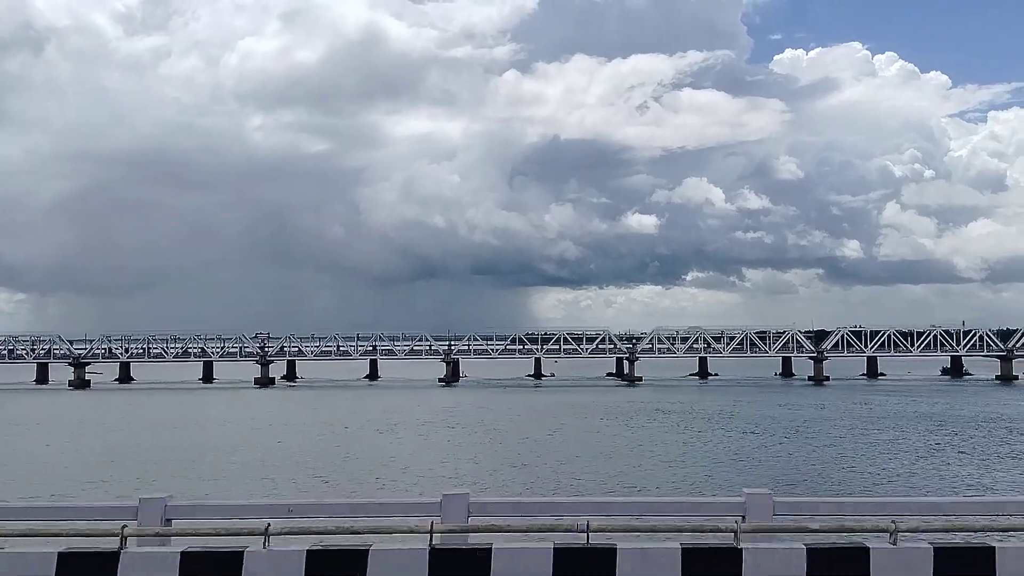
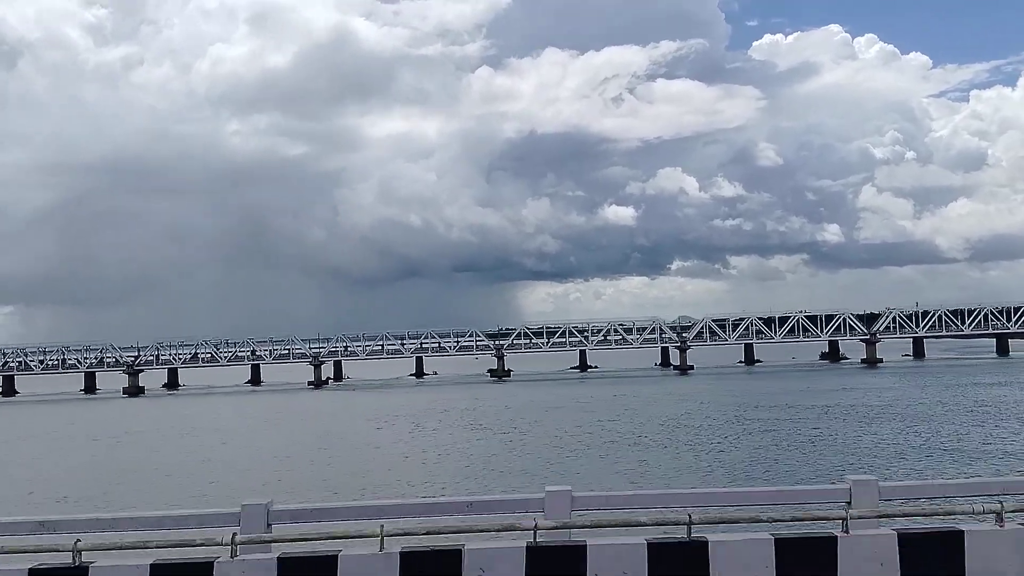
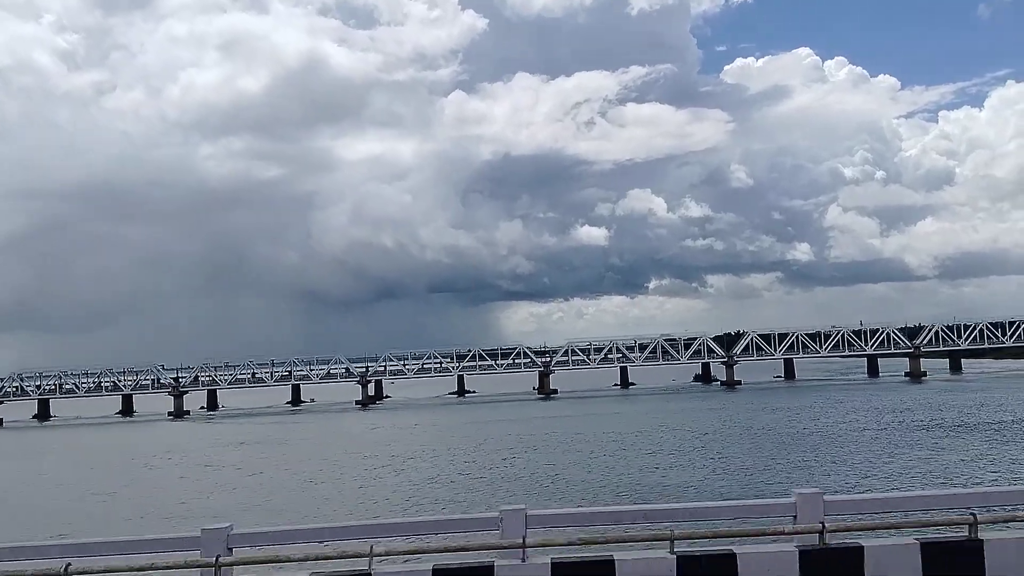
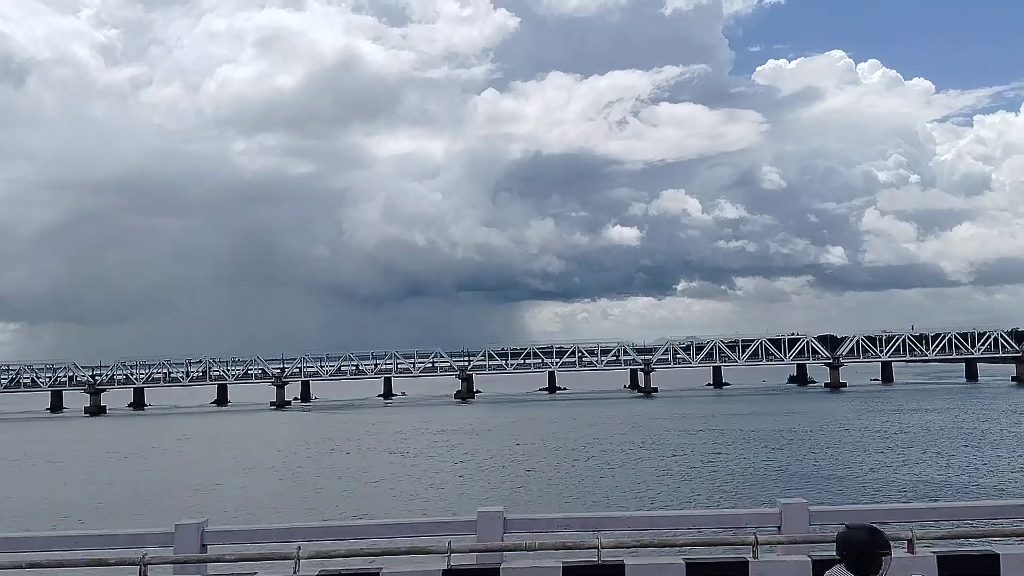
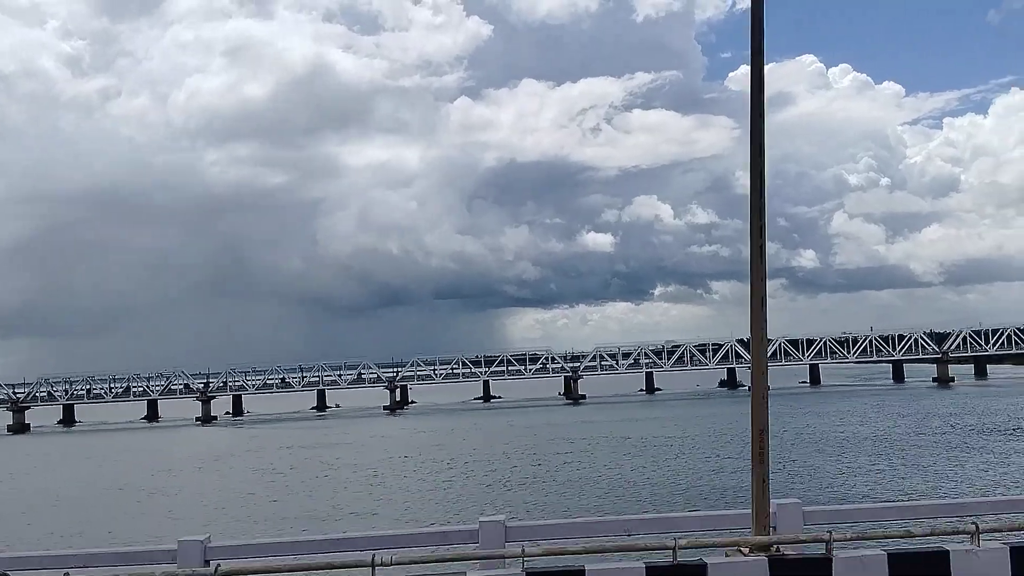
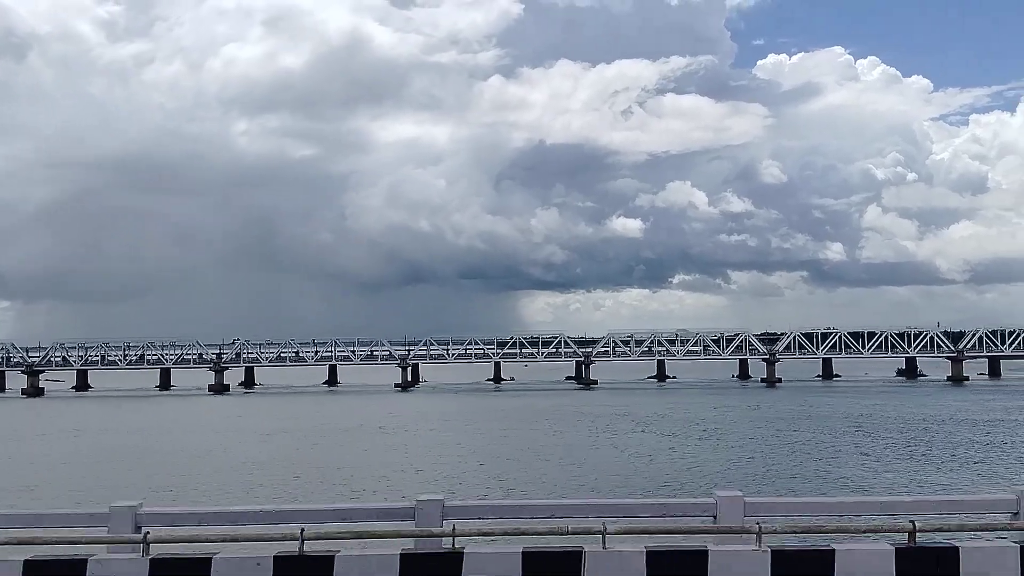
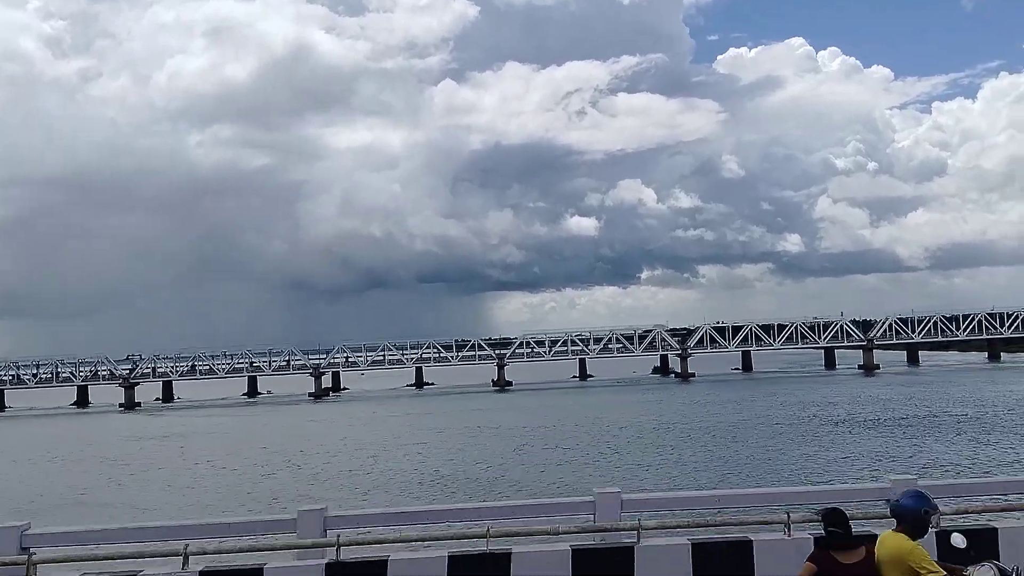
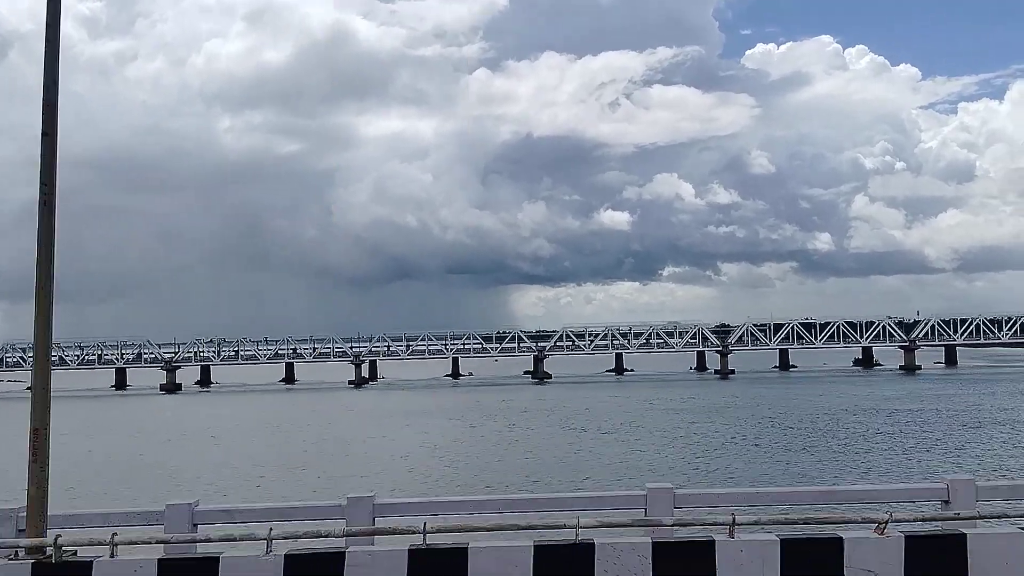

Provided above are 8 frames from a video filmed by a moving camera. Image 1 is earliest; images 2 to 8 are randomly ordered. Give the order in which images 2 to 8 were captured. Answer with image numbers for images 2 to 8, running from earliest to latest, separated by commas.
6, 8, 2, 4, 5, 3, 7
